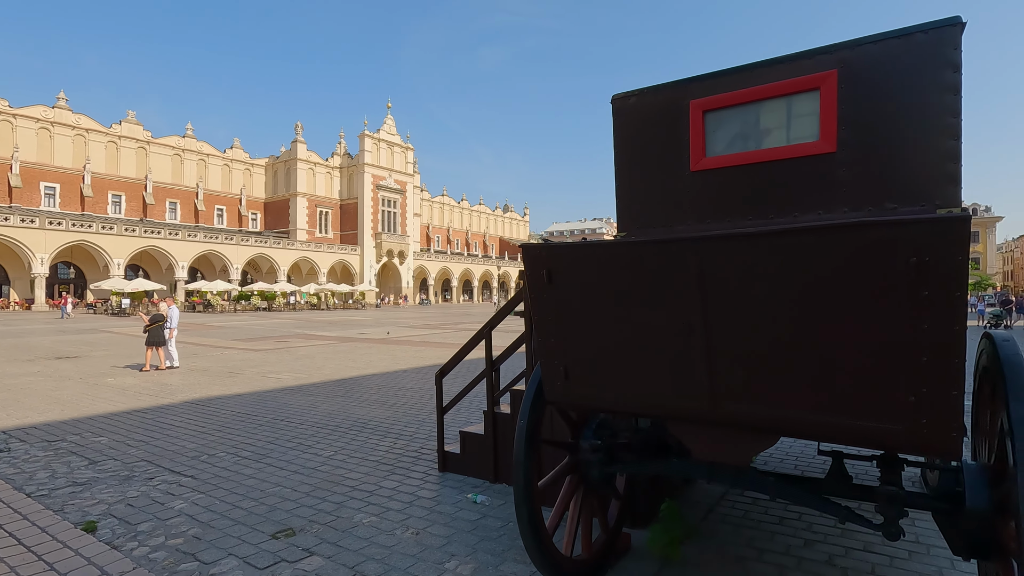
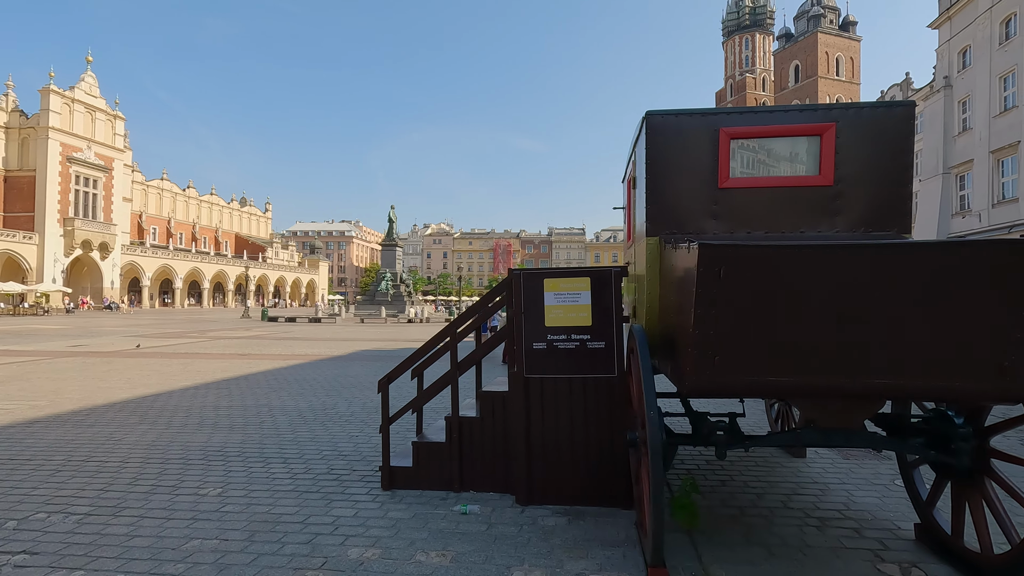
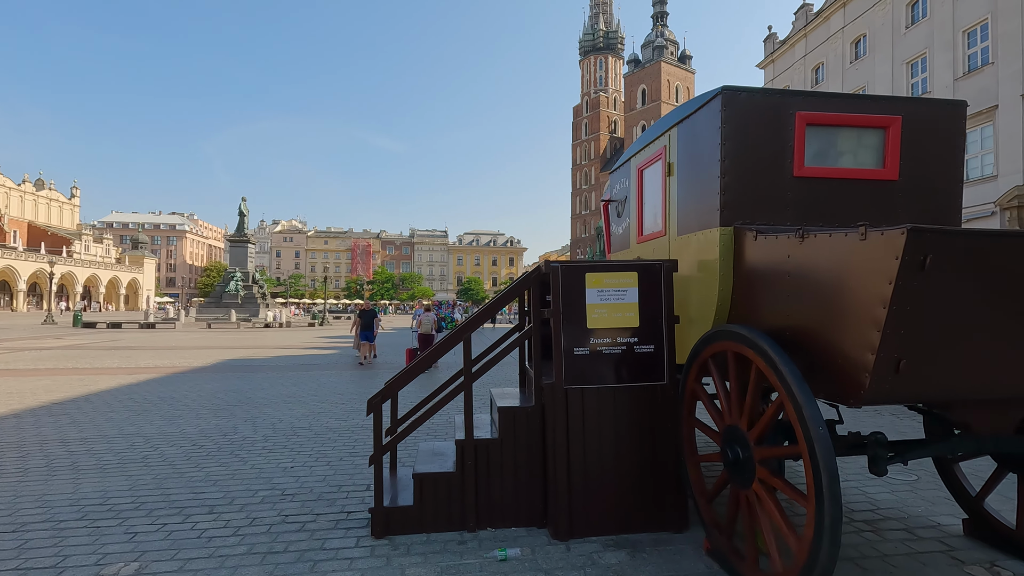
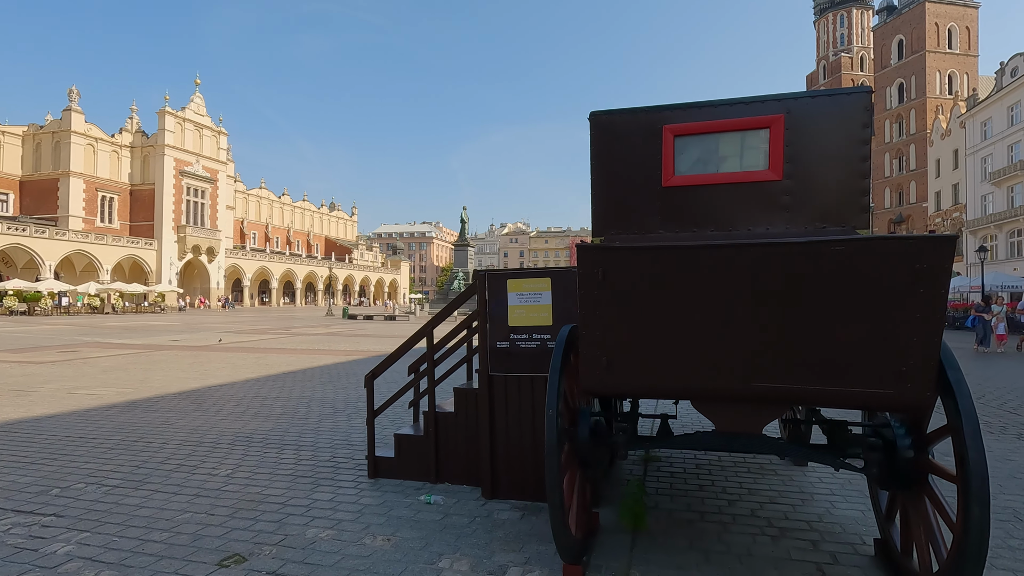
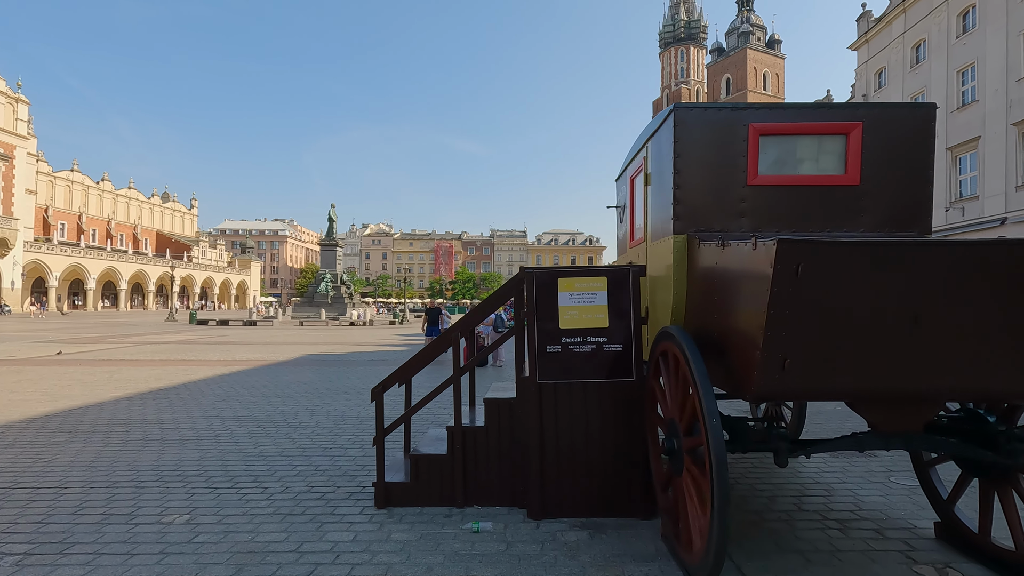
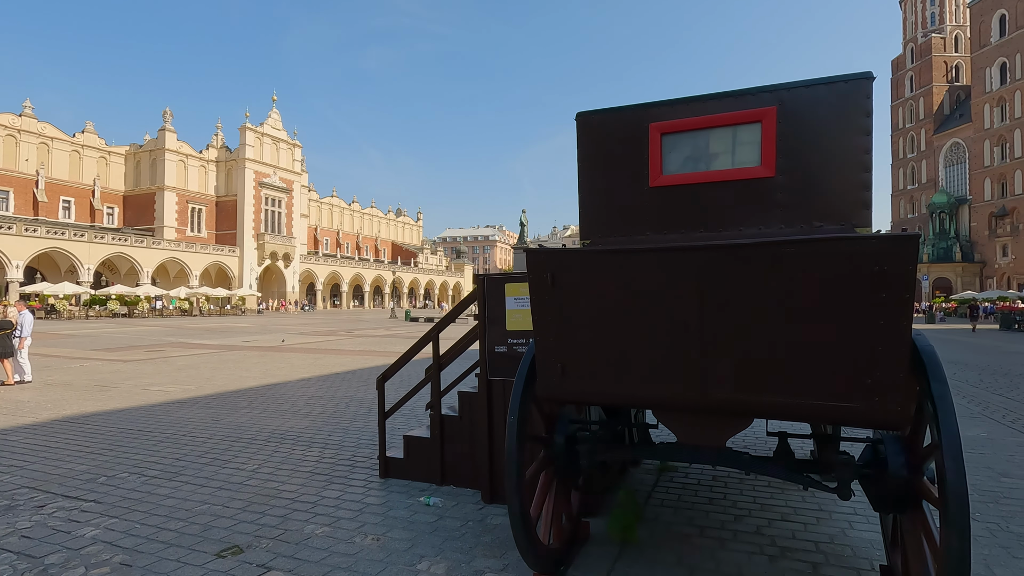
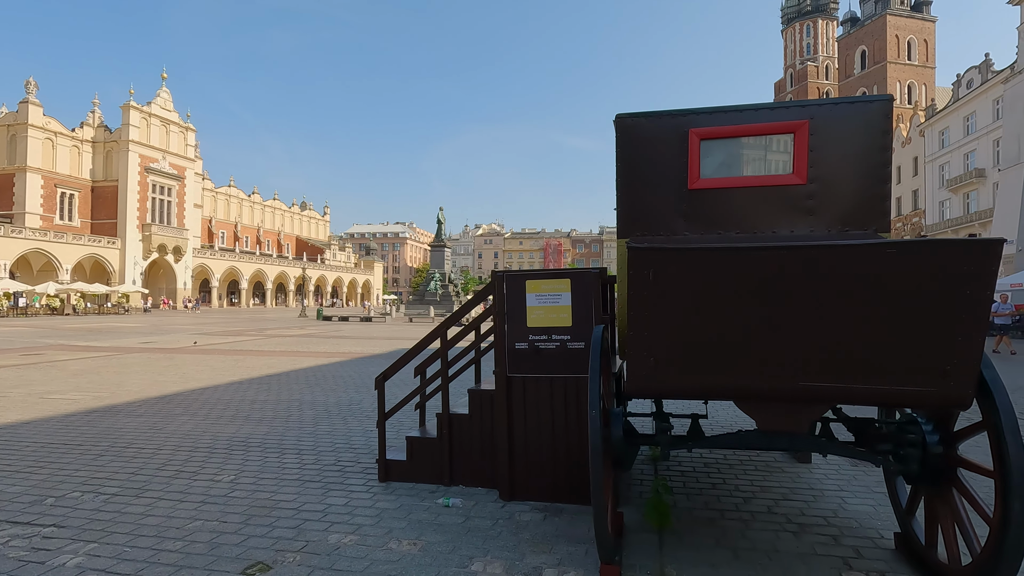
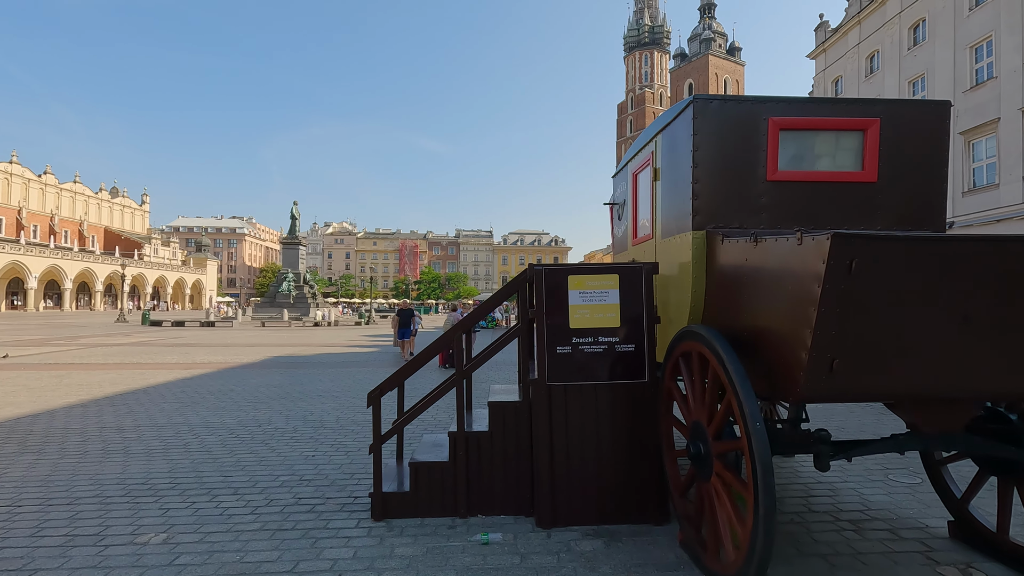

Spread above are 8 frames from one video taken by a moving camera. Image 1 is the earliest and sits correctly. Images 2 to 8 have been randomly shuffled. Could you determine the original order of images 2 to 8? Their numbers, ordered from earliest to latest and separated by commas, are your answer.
6, 4, 7, 2, 5, 8, 3
